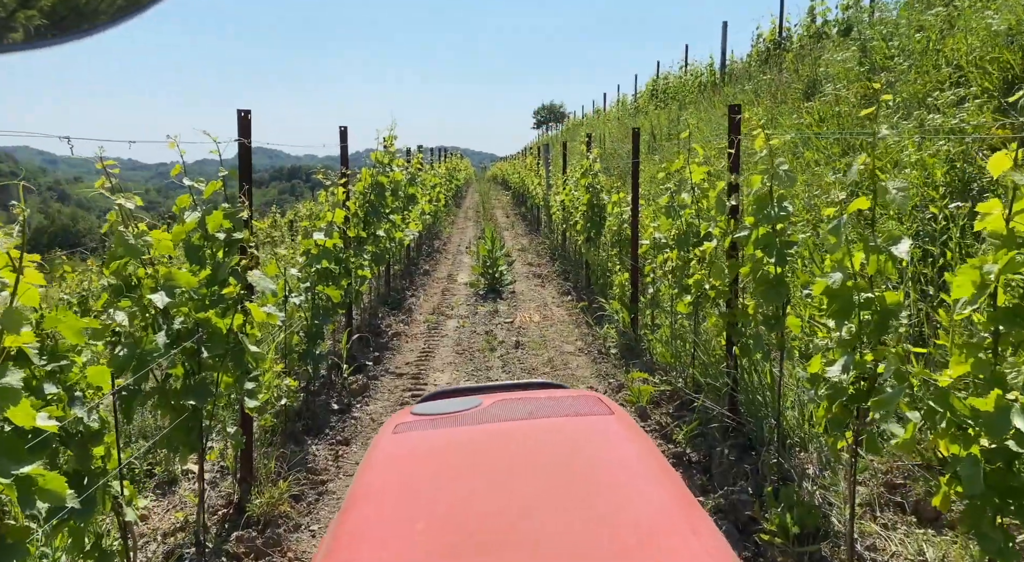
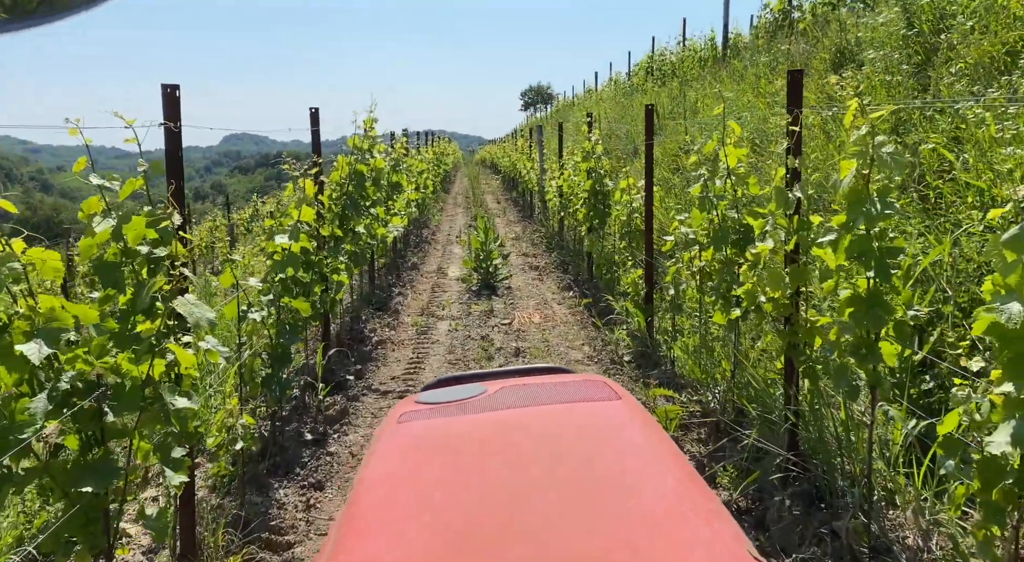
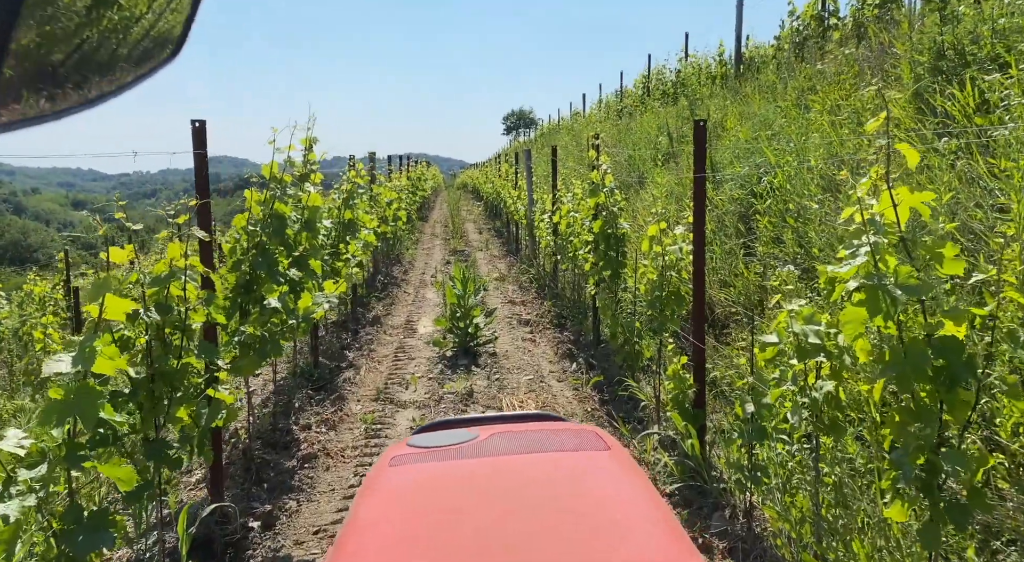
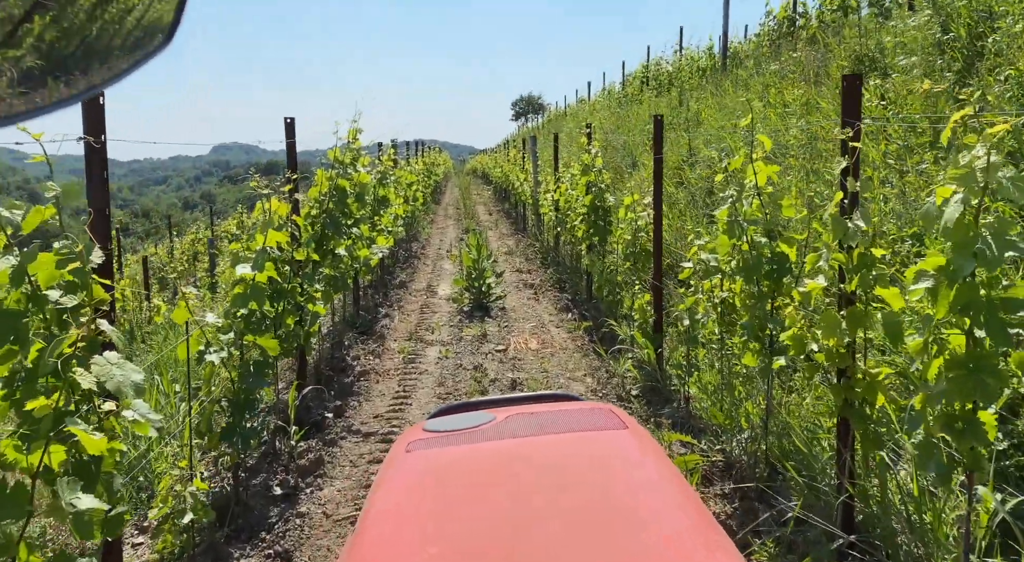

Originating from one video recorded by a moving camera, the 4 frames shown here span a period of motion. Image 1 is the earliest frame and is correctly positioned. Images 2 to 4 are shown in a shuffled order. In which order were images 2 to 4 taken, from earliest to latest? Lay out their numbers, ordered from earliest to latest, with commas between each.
2, 4, 3
